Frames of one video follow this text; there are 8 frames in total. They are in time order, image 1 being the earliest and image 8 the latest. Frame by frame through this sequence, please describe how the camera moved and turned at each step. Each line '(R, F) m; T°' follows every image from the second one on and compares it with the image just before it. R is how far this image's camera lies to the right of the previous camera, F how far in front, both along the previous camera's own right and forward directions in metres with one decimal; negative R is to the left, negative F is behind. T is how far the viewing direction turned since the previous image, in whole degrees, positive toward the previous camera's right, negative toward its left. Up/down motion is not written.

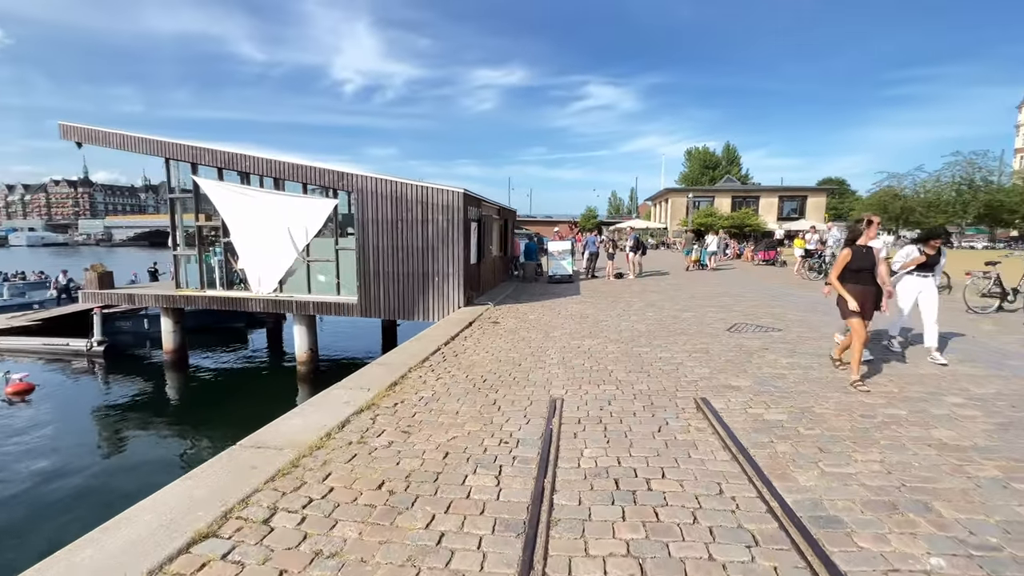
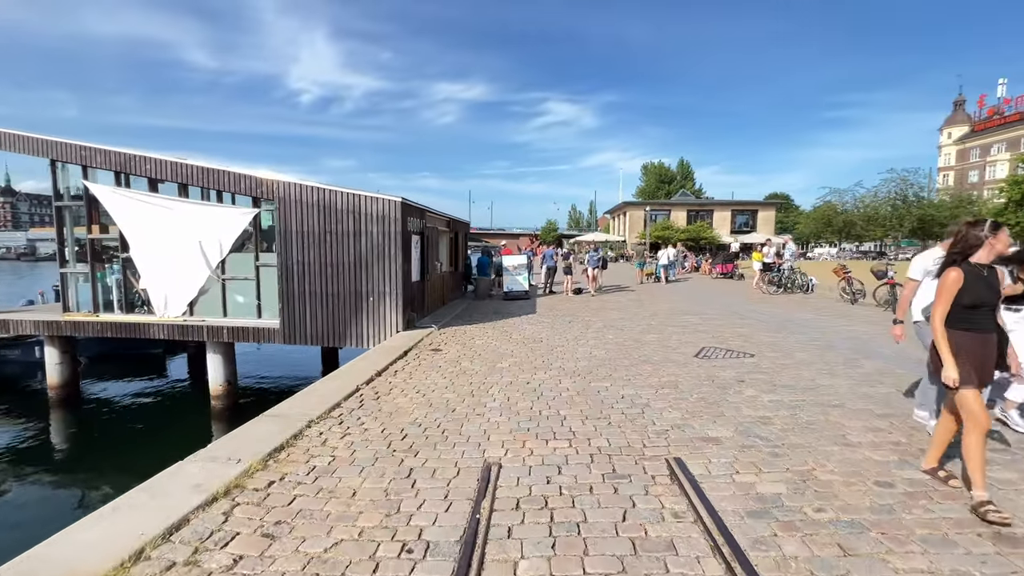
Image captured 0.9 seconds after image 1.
(+0.4, +1.2) m; +5°
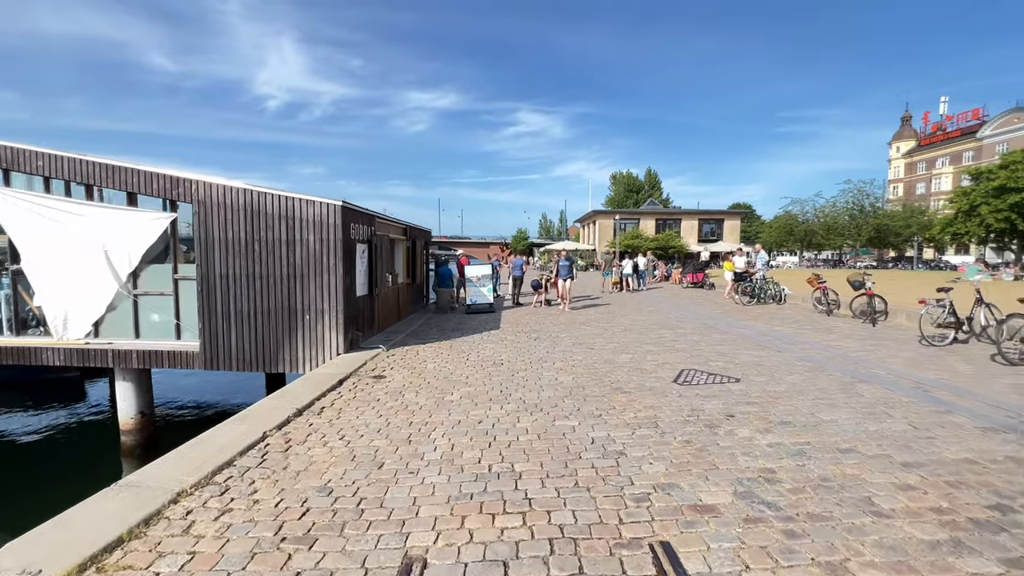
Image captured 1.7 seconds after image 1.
(+0.3, +1.1) m; +4°
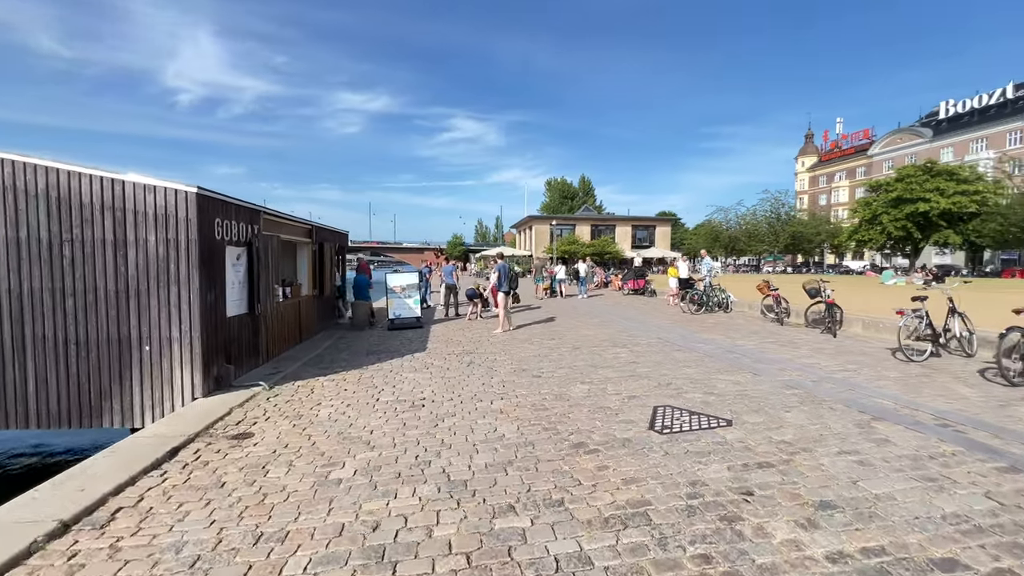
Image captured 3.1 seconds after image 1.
(+0.2, +1.9) m; +8°
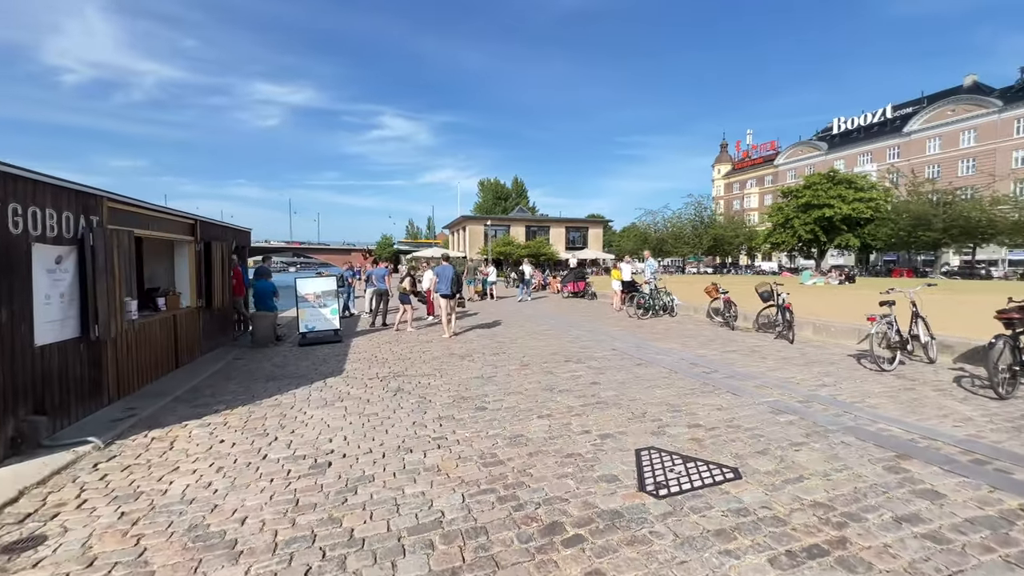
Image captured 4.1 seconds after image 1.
(-0.1, +1.5) m; +8°
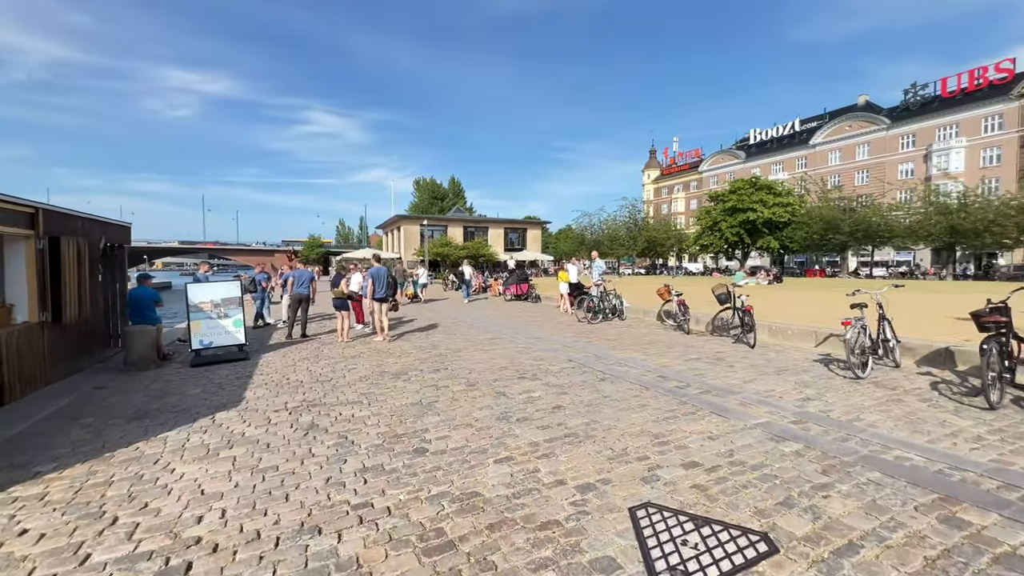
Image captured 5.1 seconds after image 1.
(-0.1, +1.2) m; +8°
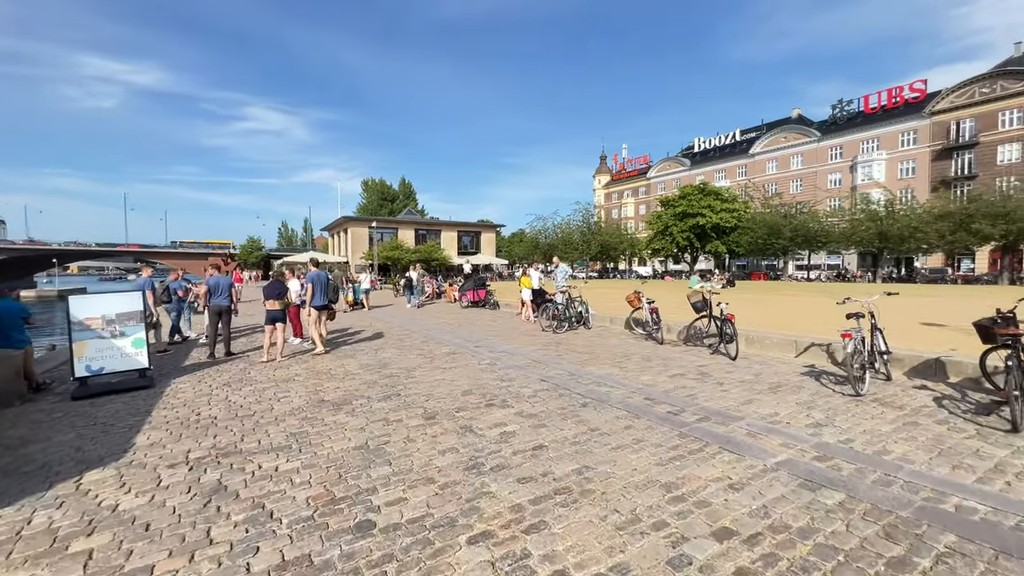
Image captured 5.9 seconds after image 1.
(-0.2, +1.1) m; +6°
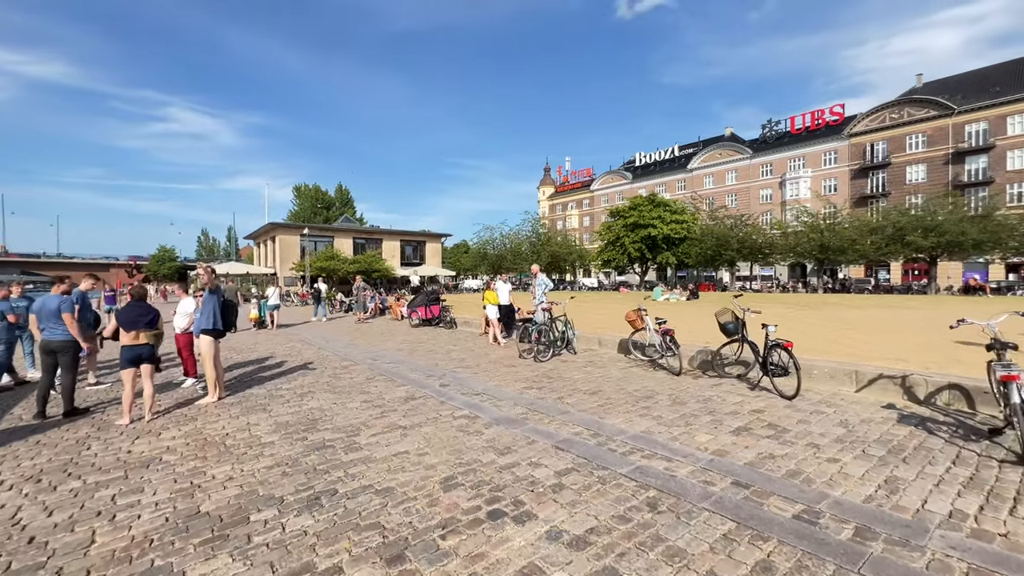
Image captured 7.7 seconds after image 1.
(-0.6, +2.5) m; +7°
